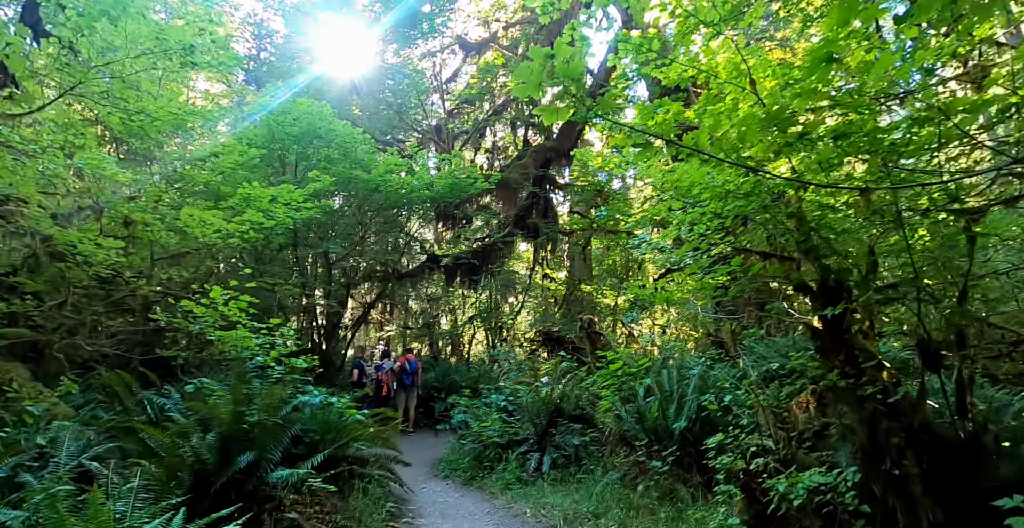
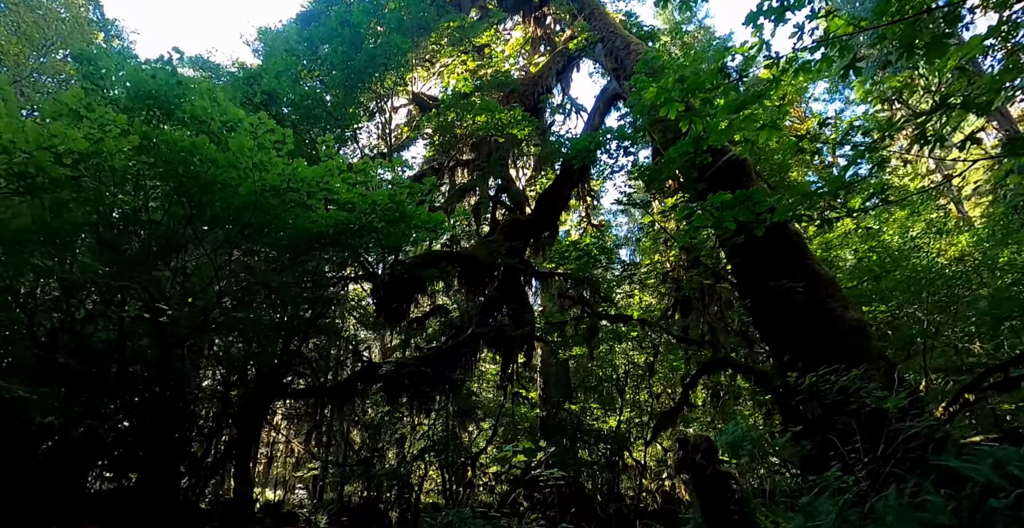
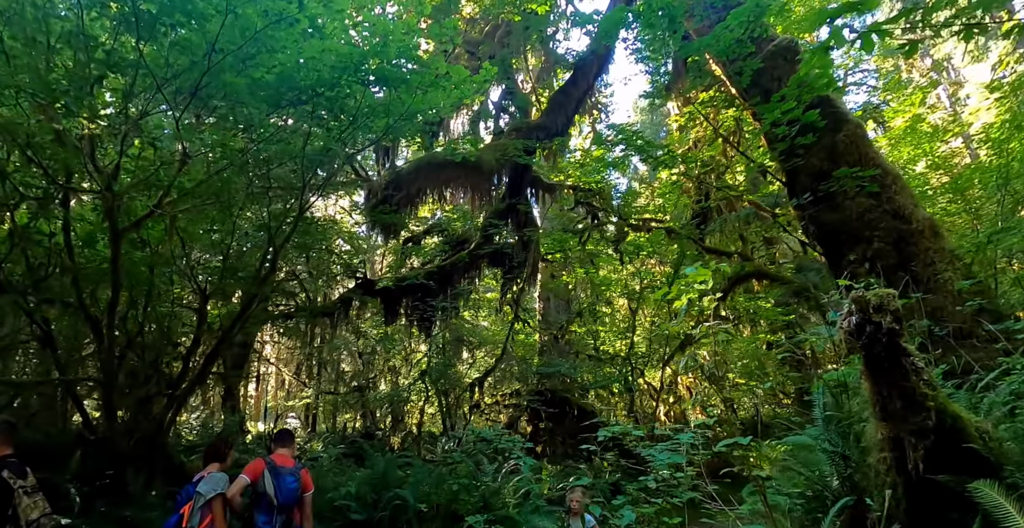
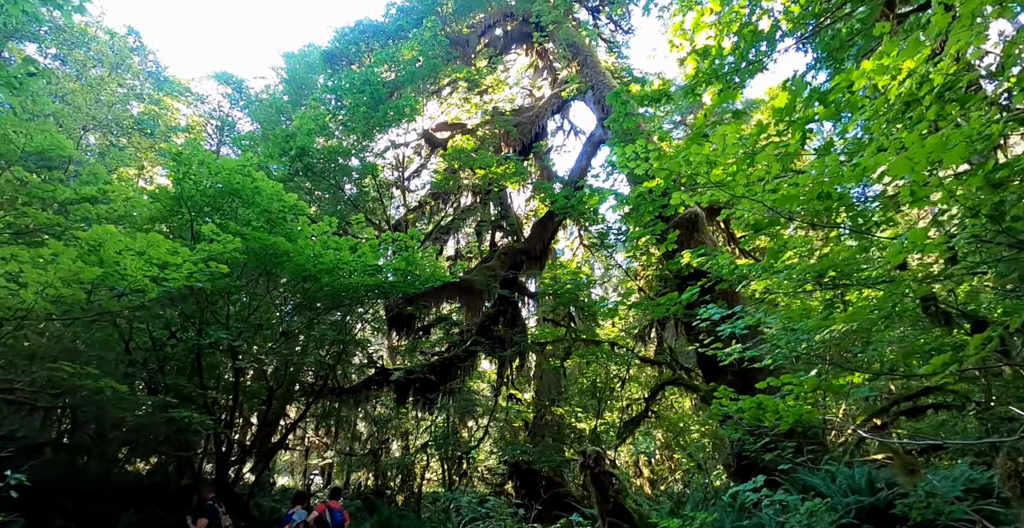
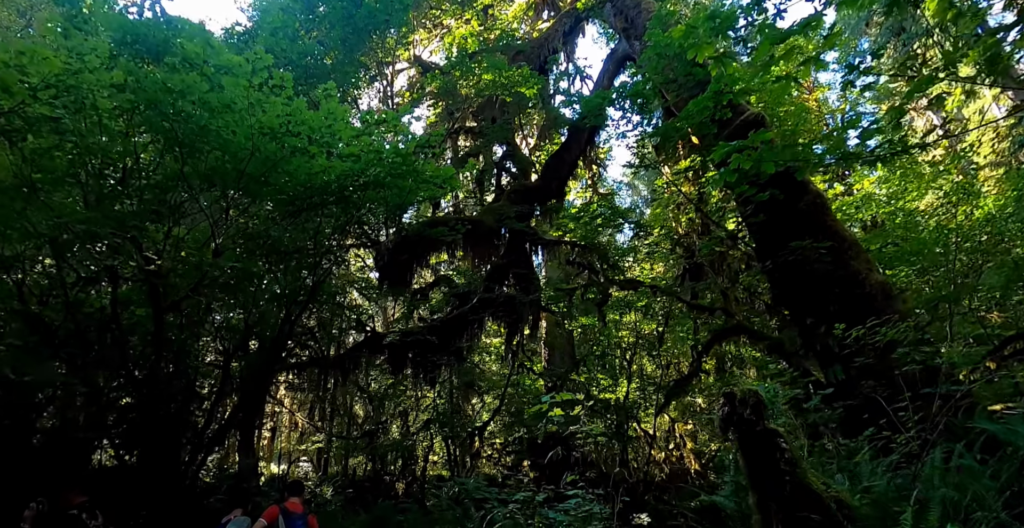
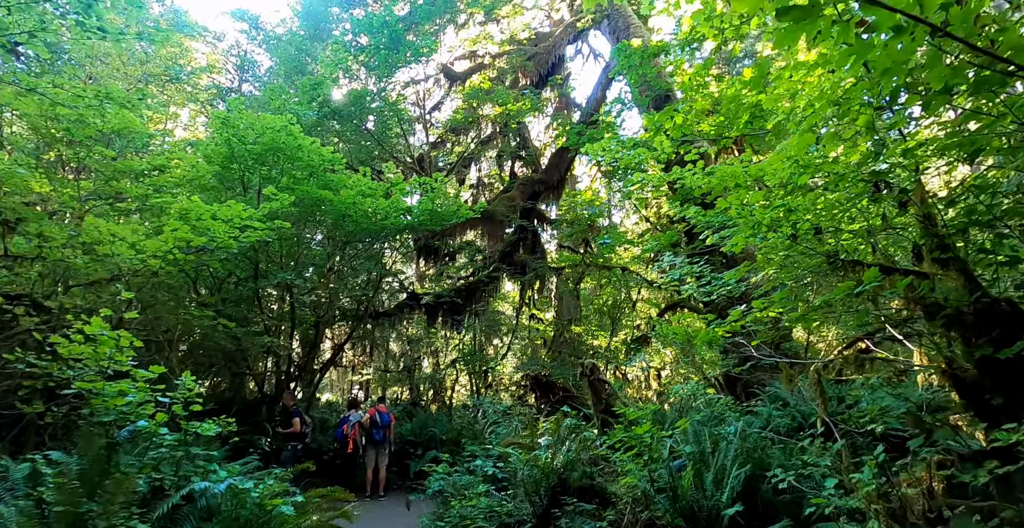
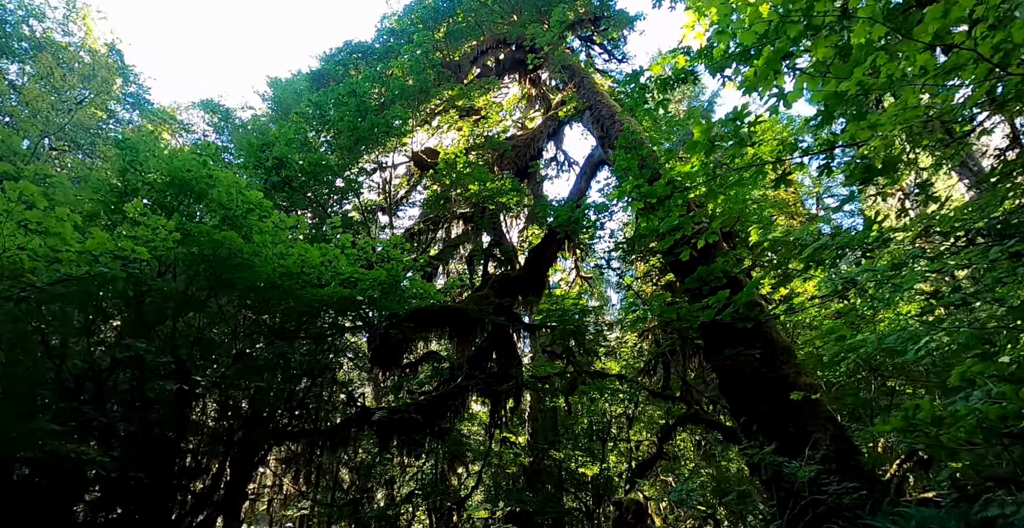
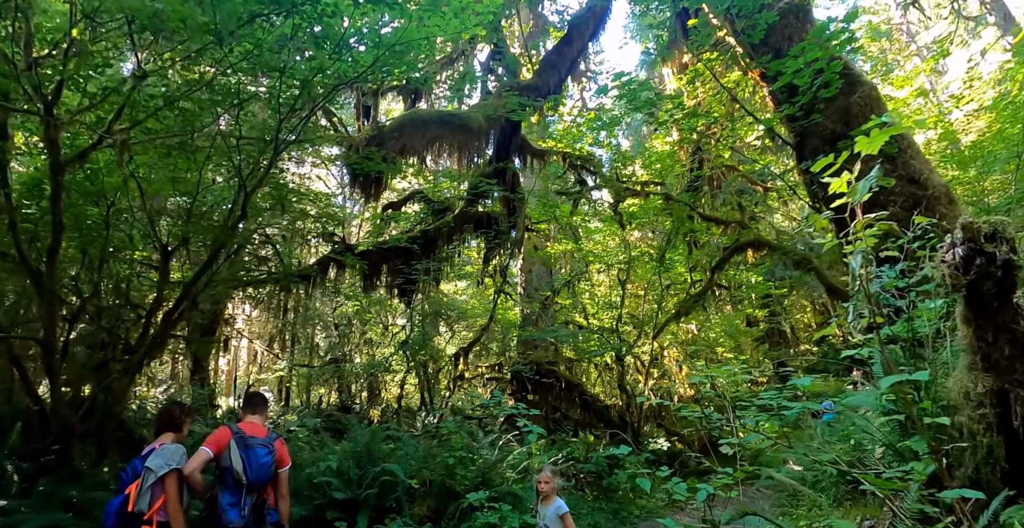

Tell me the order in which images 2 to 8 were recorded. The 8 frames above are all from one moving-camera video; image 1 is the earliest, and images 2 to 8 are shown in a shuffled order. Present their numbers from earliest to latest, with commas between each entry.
6, 4, 7, 2, 5, 3, 8
